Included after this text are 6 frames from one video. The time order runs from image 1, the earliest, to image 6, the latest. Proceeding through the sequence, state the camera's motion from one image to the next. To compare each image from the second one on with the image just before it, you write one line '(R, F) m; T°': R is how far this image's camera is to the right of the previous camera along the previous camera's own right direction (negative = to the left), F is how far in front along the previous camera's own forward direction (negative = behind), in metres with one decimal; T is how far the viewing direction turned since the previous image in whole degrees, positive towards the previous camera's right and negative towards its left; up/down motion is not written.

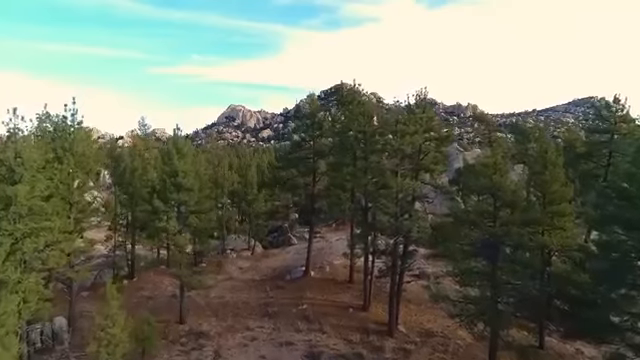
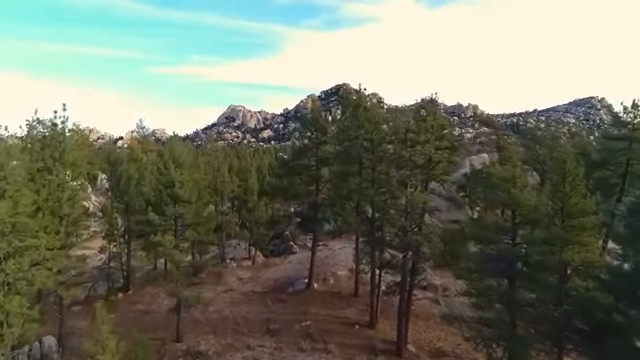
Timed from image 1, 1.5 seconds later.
(-0.2, +1.6) m; 0°
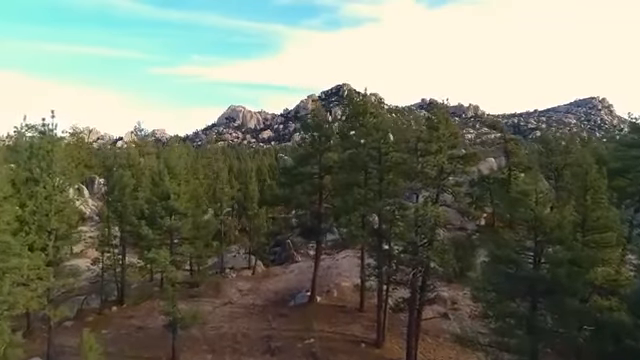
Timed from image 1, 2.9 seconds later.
(-0.2, +1.7) m; 0°
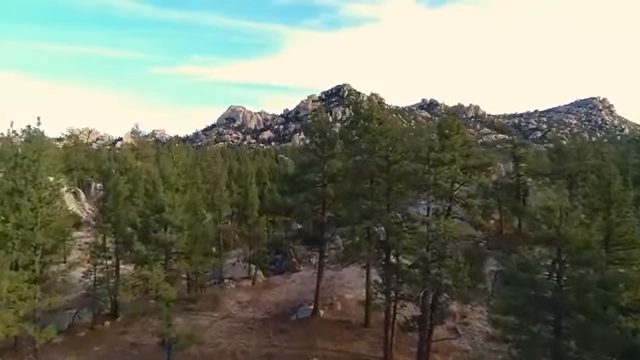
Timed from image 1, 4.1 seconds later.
(-0.2, +1.7) m; 0°
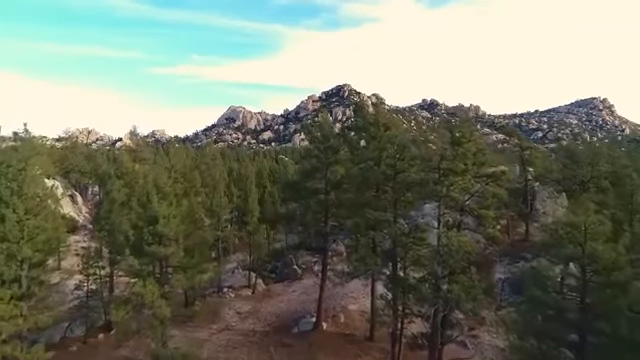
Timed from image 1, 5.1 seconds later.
(-0.1, +1.4) m; 0°
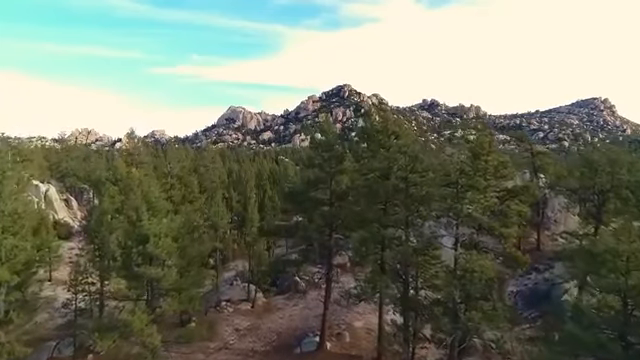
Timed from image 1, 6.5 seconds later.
(-0.2, +2.0) m; 0°
